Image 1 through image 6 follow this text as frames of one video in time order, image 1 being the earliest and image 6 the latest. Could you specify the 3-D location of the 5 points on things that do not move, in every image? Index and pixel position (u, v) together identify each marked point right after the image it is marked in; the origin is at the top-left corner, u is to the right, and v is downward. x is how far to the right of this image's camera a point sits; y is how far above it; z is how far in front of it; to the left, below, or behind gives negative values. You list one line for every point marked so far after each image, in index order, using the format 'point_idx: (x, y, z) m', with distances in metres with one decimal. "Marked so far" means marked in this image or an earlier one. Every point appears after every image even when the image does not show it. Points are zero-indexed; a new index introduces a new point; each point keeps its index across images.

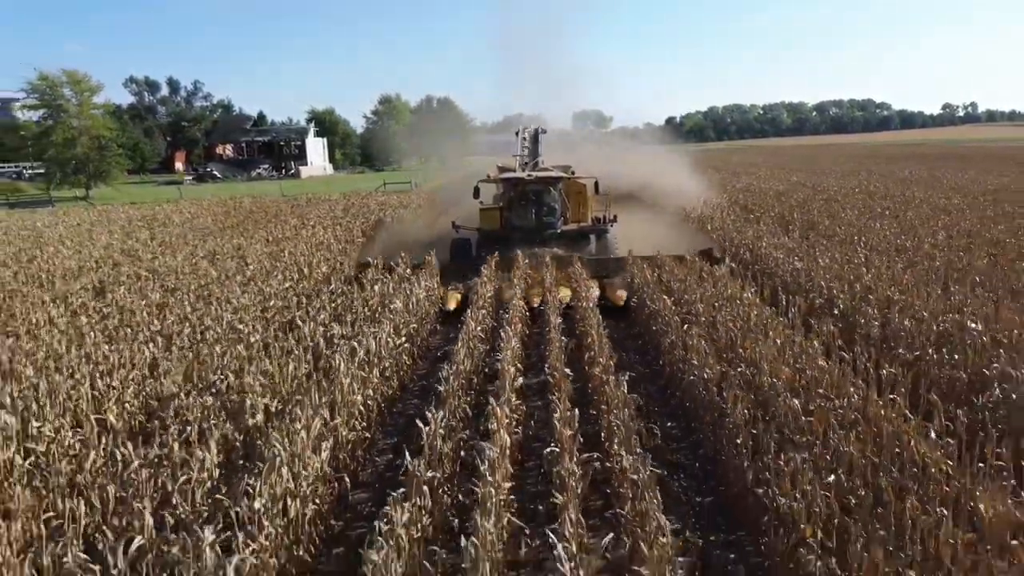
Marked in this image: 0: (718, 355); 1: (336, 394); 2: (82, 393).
0: (+1.5, -0.5, +6.9) m
1: (-1.1, -0.7, +5.9) m
2: (-2.8, -0.6, +6.4) m
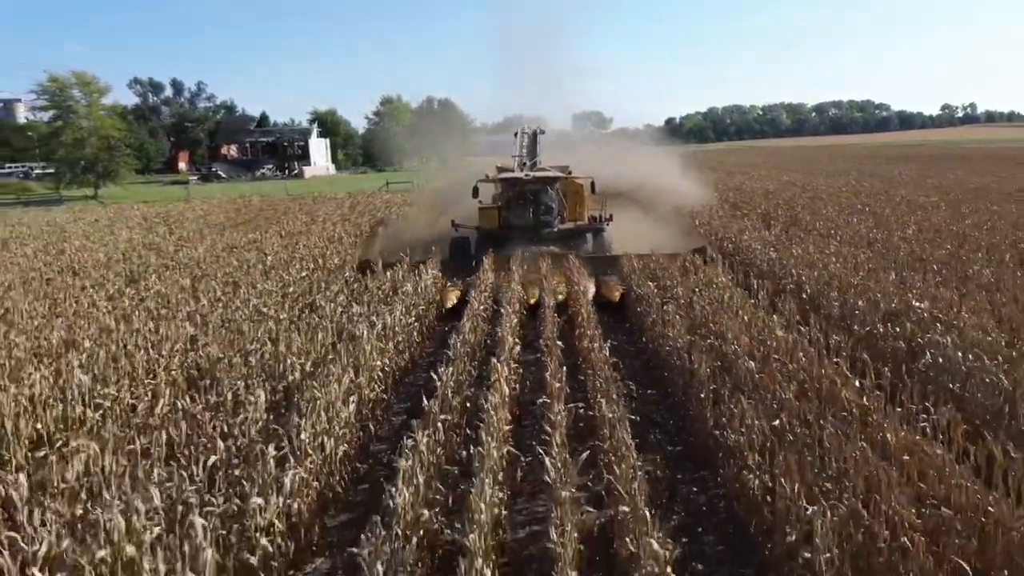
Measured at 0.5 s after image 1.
0: (+1.5, -0.4, +7.9) m
1: (-1.1, -0.5, +6.9) m
2: (-2.8, -0.5, +7.4) m
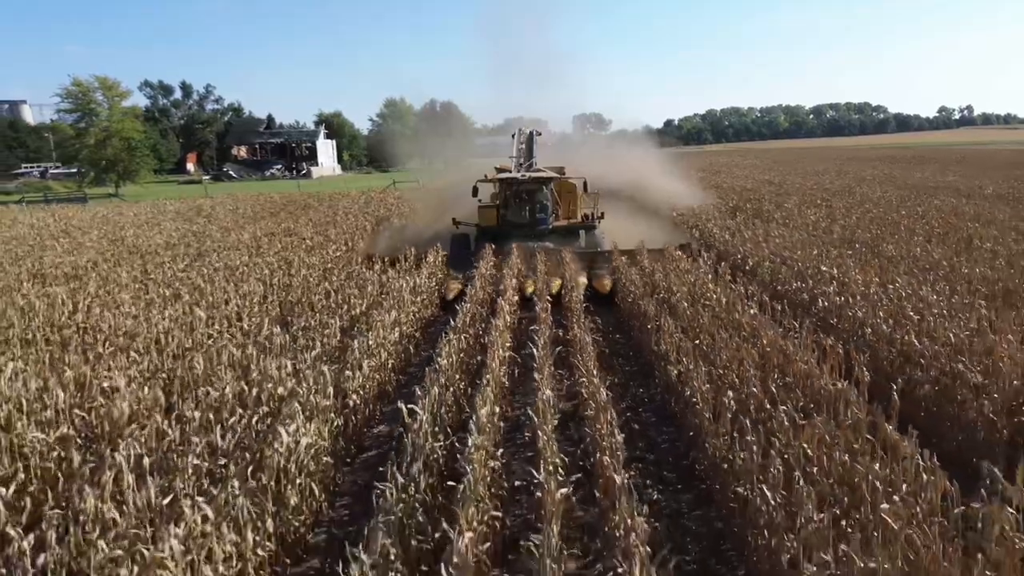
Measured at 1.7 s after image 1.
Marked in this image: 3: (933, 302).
0: (+1.5, 0.0, +10.3) m
1: (-1.1, -0.2, +9.3) m
2: (-2.8, -0.2, +9.8) m
3: (+3.6, -0.1, +8.3) m
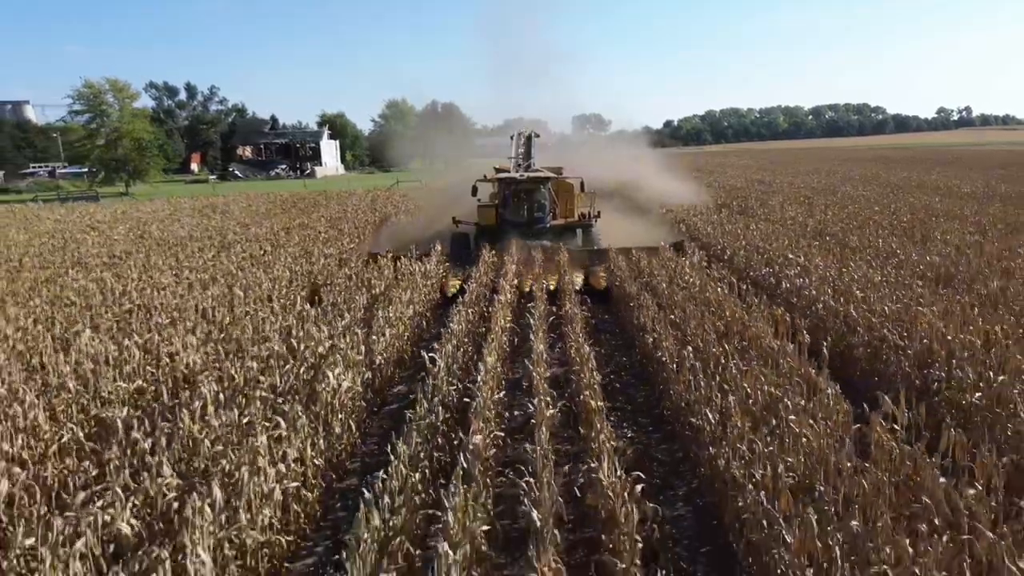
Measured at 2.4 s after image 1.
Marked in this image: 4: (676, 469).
0: (+1.5, +0.2, +11.6) m
1: (-1.1, 0.0, +10.6) m
2: (-2.8, 0.0, +11.0) m
3: (+3.6, 0.0, +9.5) m
4: (+1.0, -1.1, +5.8) m
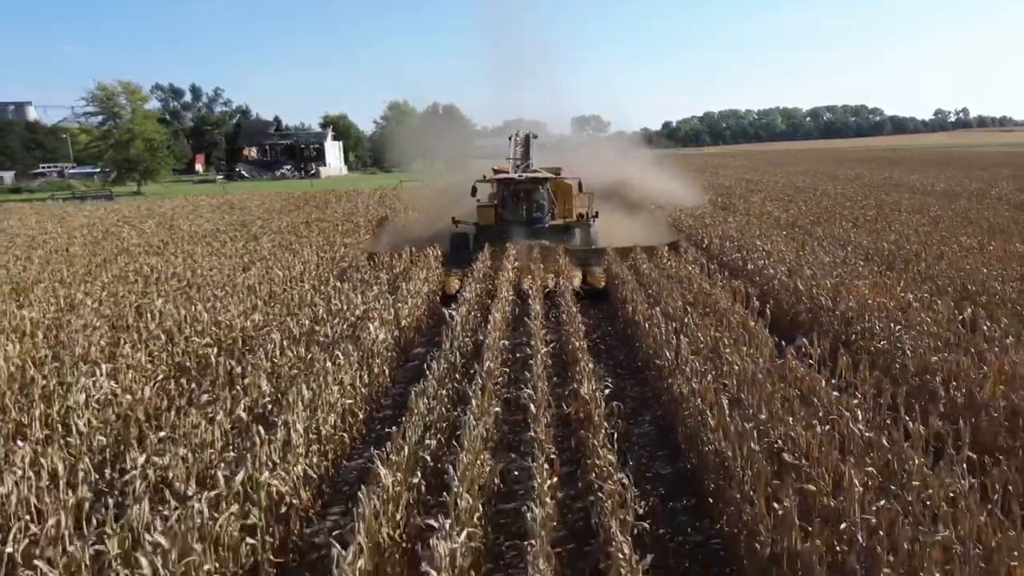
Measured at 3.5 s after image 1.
0: (+1.5, +0.4, +13.2) m
1: (-1.1, +0.3, +12.2) m
2: (-2.8, +0.3, +12.6) m
3: (+3.6, +0.3, +11.1) m
4: (+1.0, -0.9, +7.4) m
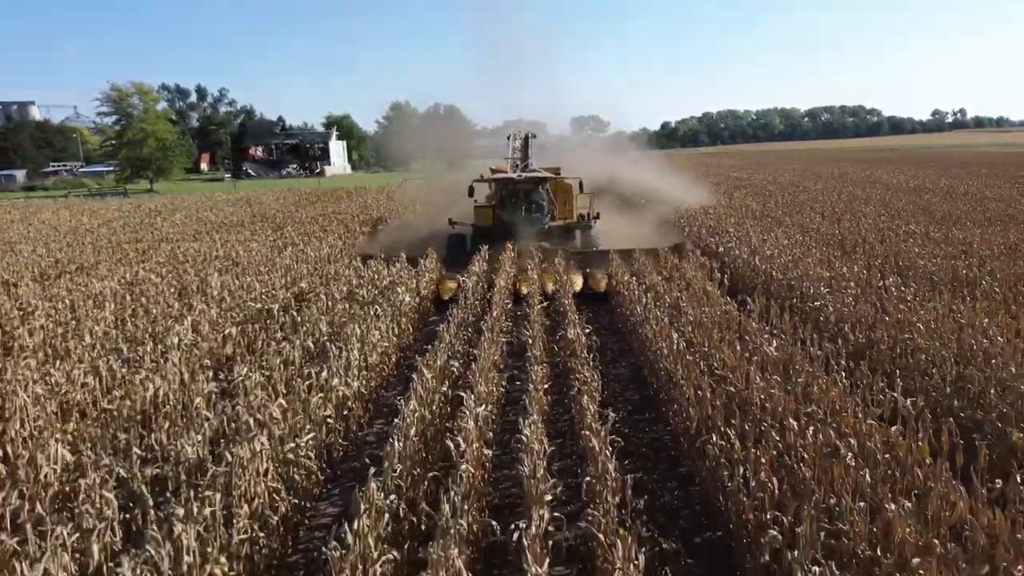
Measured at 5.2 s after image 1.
0: (+1.5, +0.7, +14.9) m
1: (-1.0, +0.5, +13.9) m
2: (-2.8, +0.6, +14.4) m
3: (+3.6, +0.6, +12.9) m
4: (+1.0, -0.6, +9.2) m
